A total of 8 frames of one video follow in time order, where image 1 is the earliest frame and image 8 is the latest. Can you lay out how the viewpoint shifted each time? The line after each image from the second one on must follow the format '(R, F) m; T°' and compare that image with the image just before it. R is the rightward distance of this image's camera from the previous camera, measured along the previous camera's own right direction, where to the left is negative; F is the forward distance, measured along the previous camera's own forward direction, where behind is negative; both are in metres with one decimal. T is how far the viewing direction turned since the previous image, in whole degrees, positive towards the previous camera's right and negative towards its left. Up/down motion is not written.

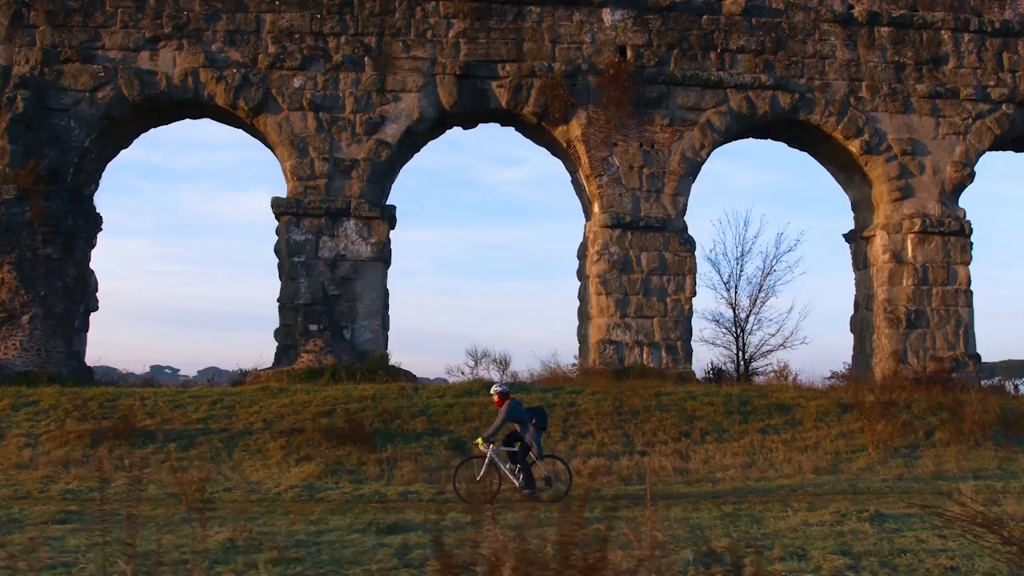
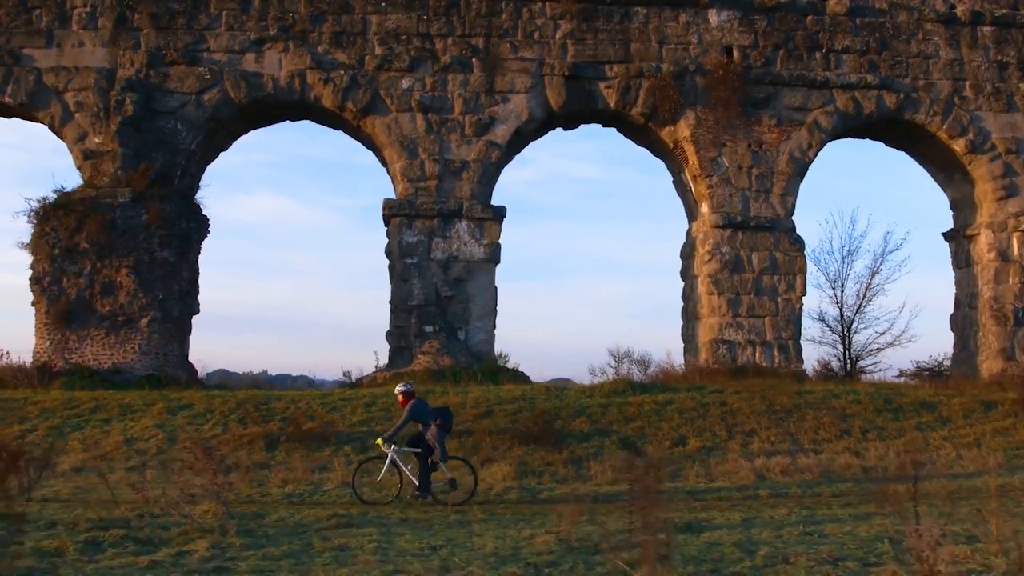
(-1.6, 0.0) m; +1°
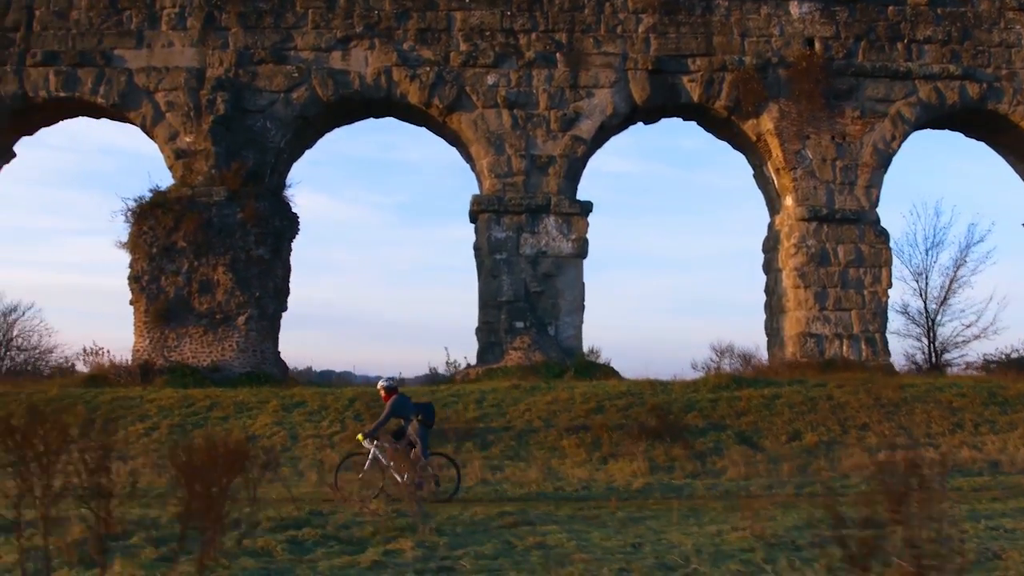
(-0.8, -0.1) m; -1°
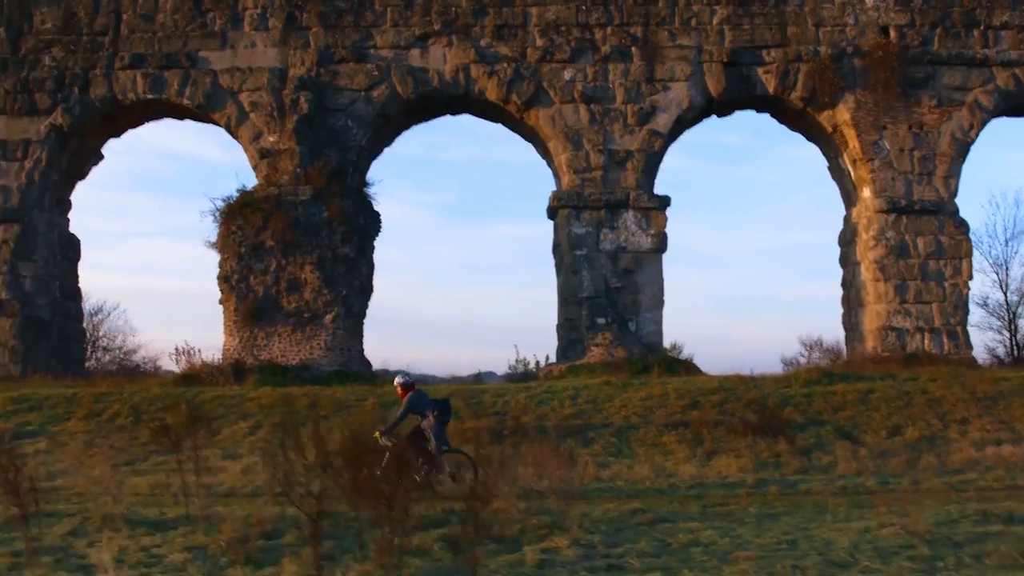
(-0.6, -0.1) m; -2°
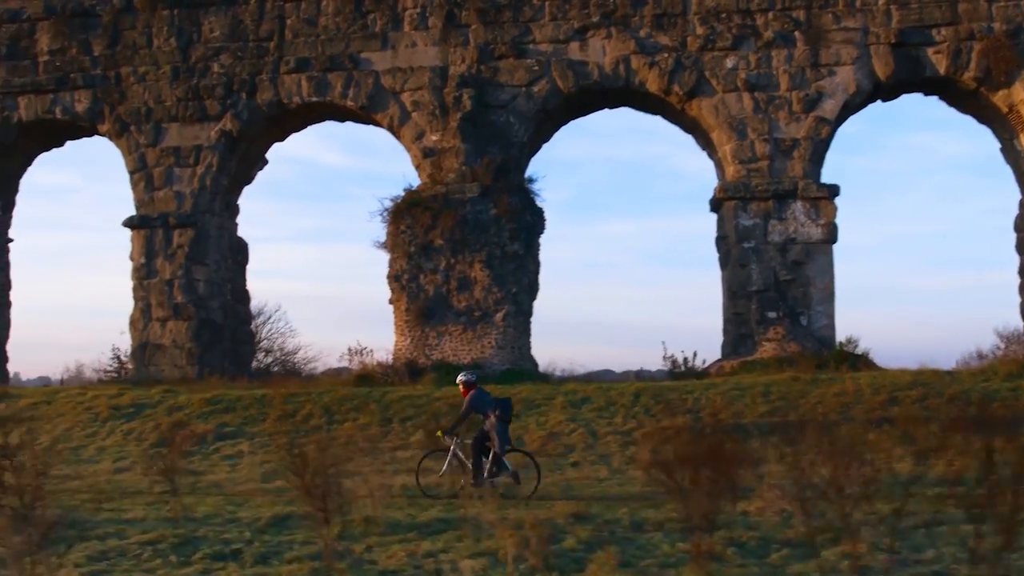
(-0.9, +0.1) m; -5°
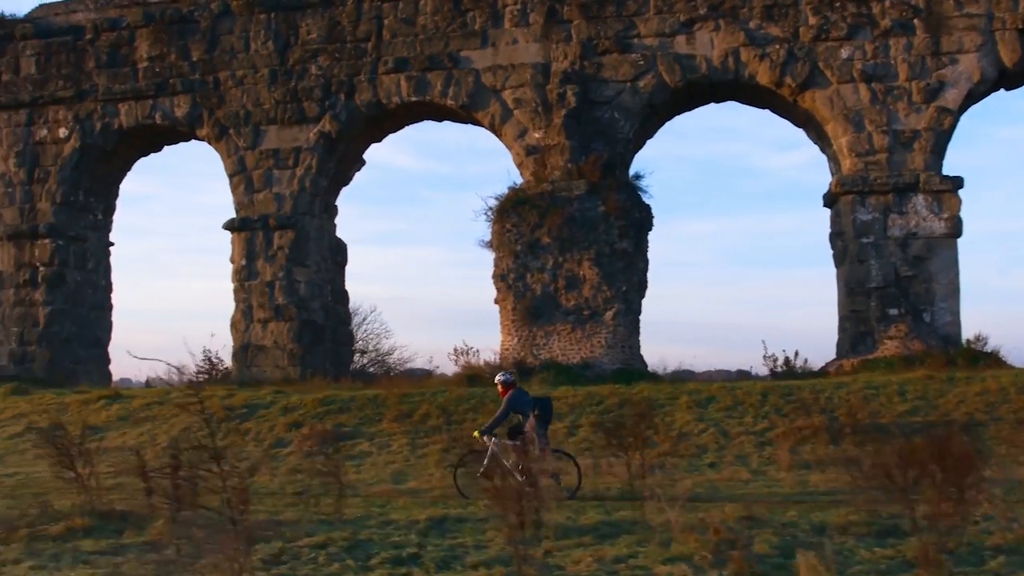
(-0.6, +0.2) m; -3°
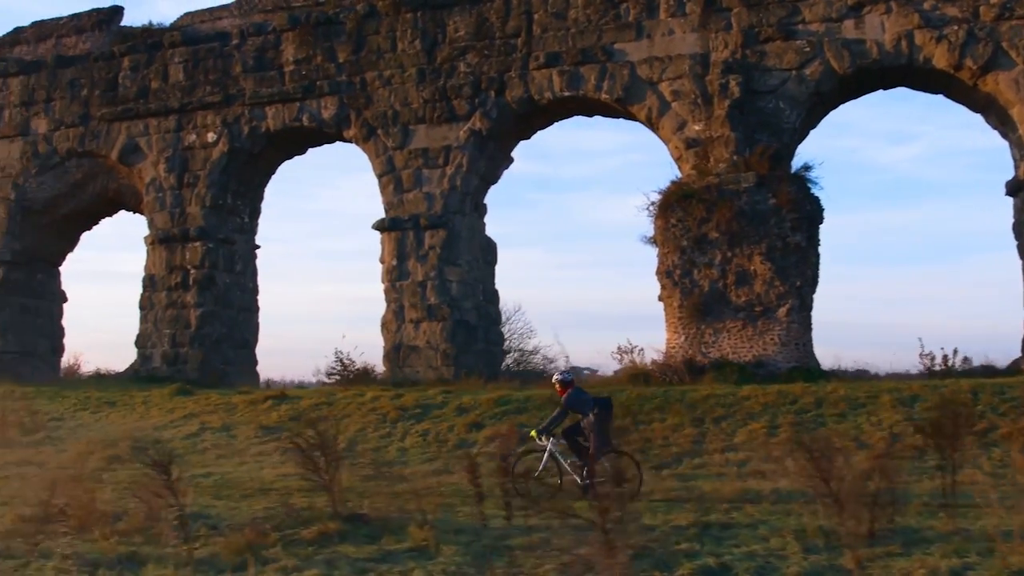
(-0.9, +0.3) m; -5°
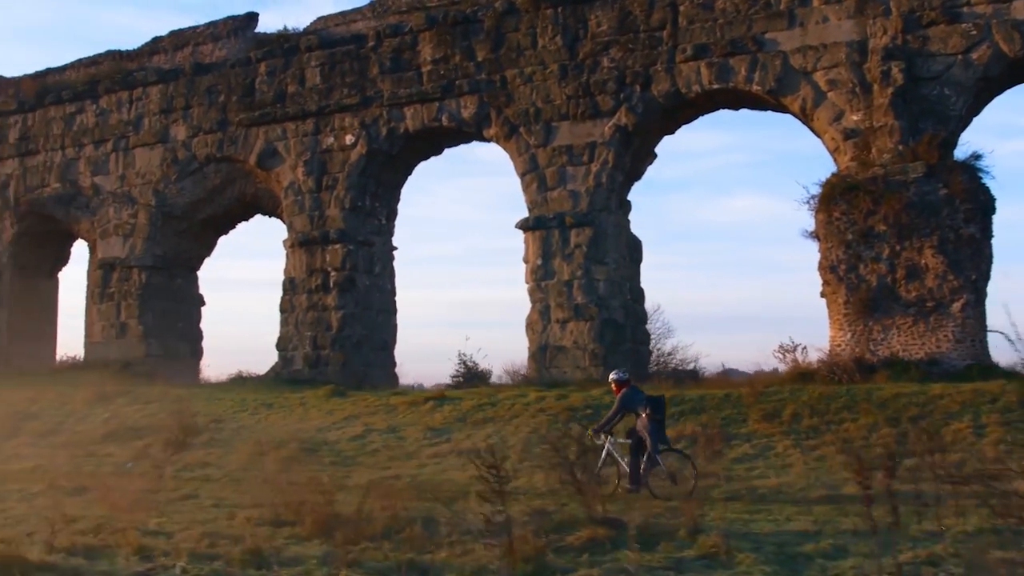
(-0.9, +0.2) m; -4°
